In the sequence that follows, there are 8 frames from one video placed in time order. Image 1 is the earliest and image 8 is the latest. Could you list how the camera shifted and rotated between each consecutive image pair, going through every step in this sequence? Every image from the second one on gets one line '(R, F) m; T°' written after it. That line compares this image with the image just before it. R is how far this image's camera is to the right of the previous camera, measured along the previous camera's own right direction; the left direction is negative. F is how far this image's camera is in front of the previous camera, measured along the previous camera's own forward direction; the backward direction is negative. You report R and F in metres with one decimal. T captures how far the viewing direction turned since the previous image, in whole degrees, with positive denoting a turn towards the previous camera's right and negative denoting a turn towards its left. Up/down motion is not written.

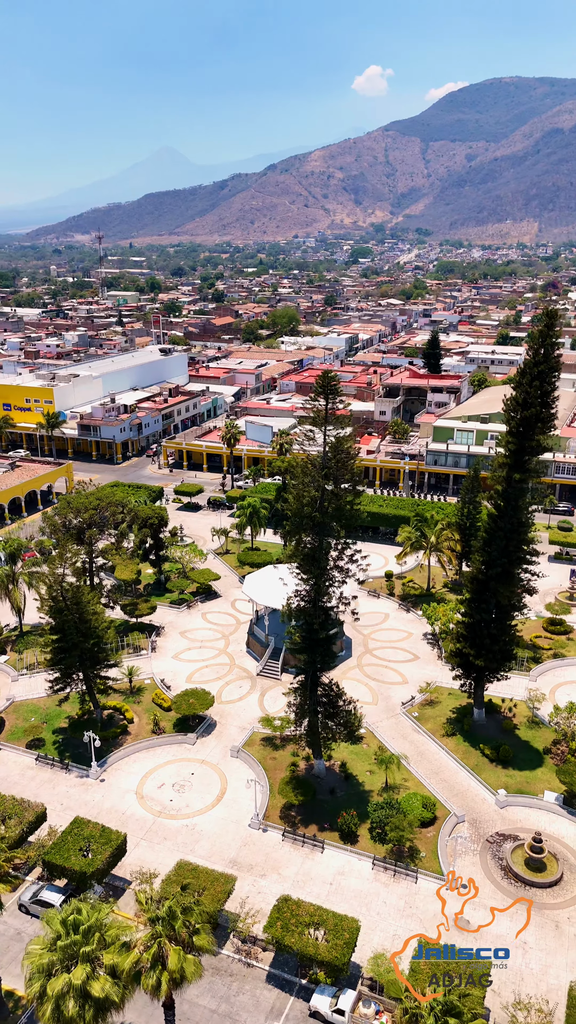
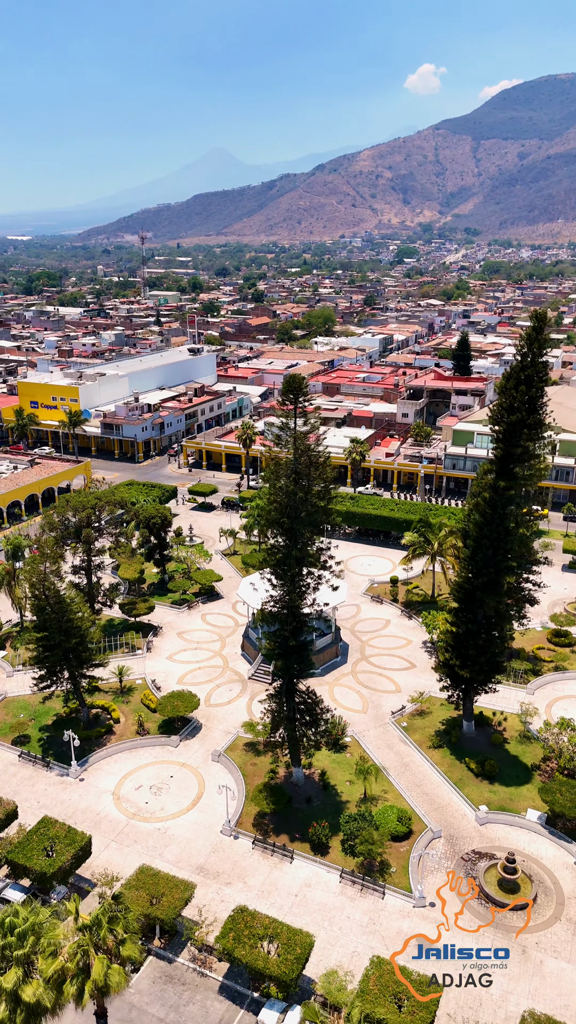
(+2.9, +0.6) m; -3°
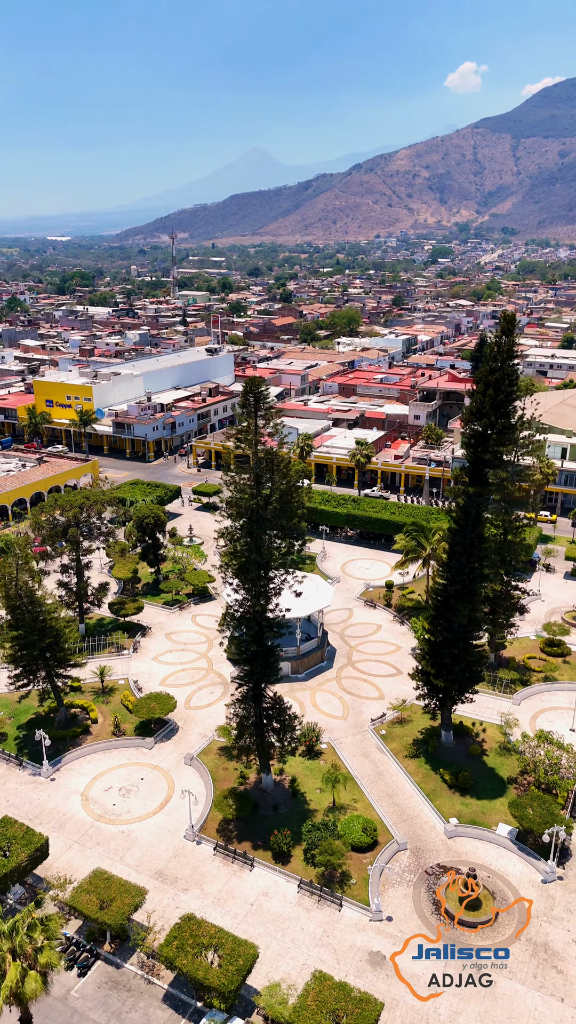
(+2.9, +0.5) m; -2°
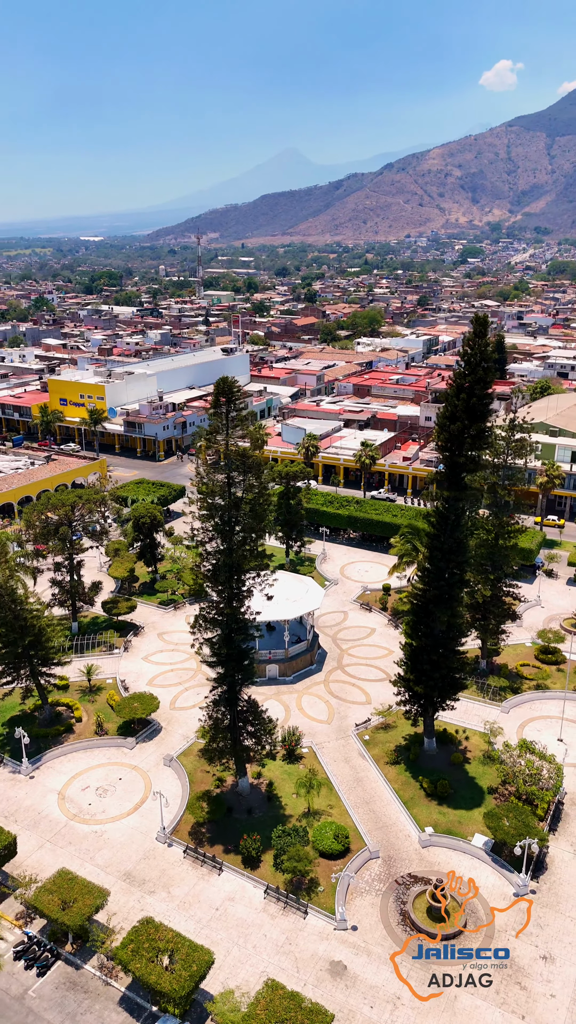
(+2.3, +0.3) m; -2°
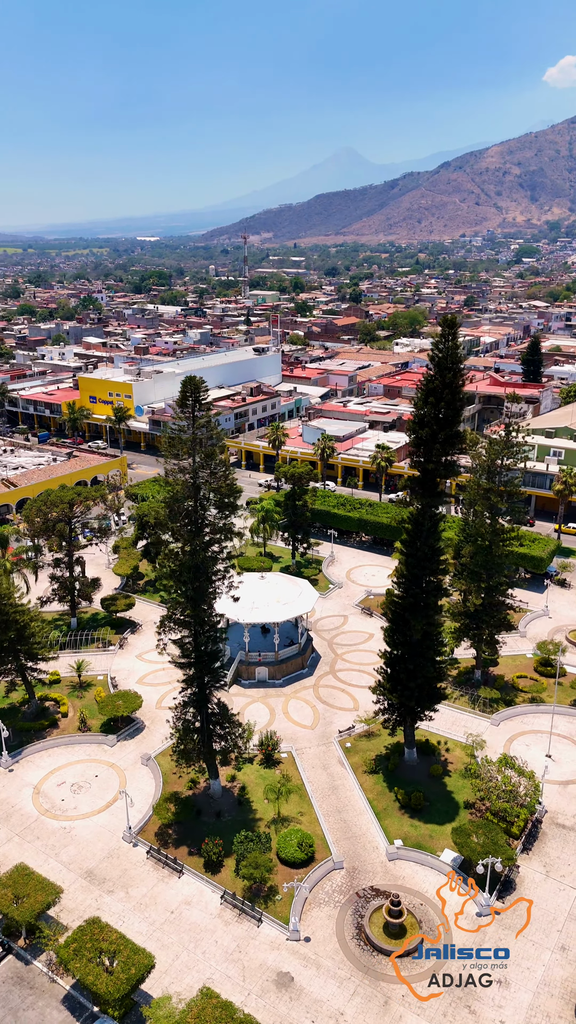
(+3.3, +0.5) m; -4°
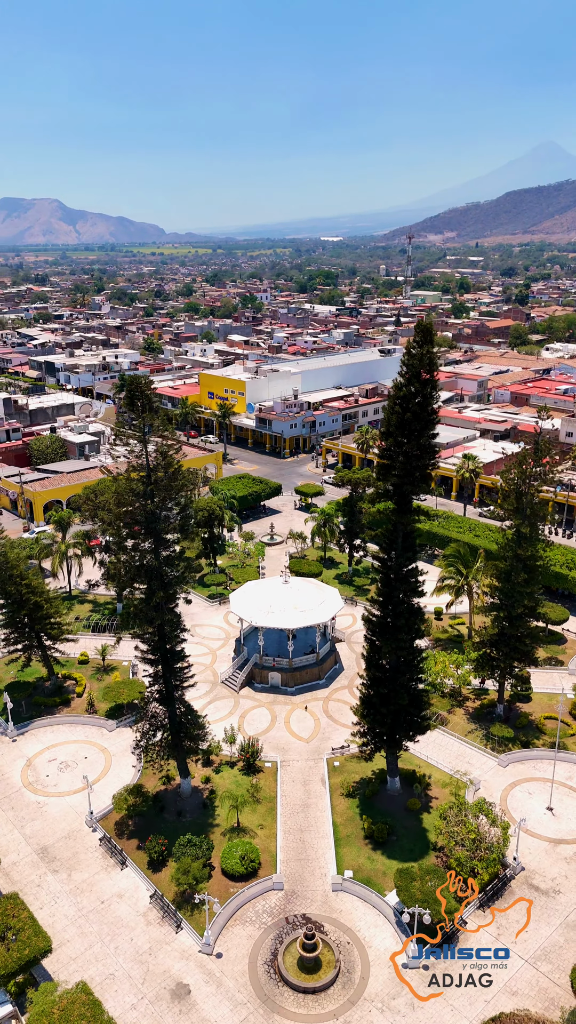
(+8.1, +1.7) m; -12°
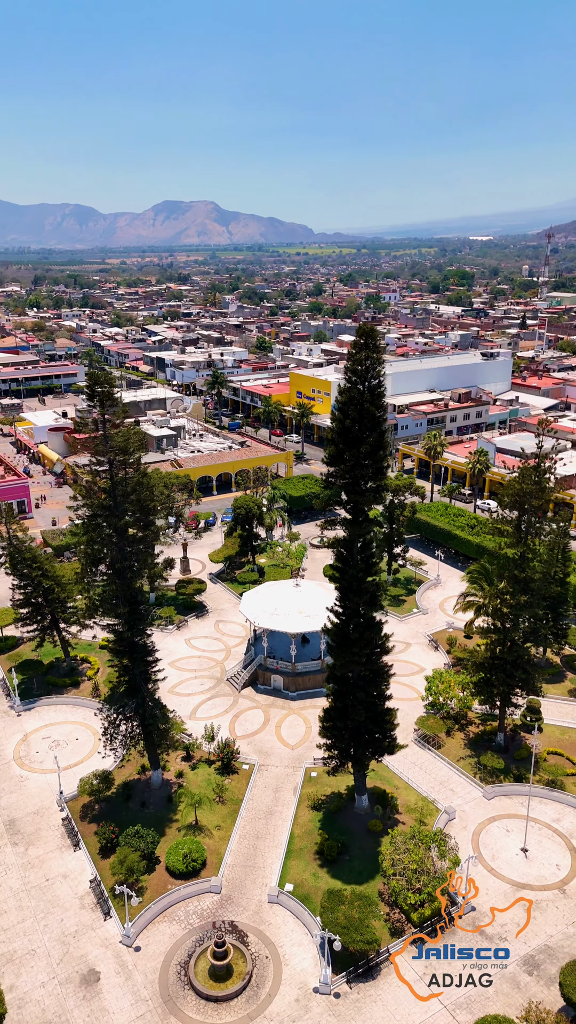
(+6.9, +1.1) m; -10°
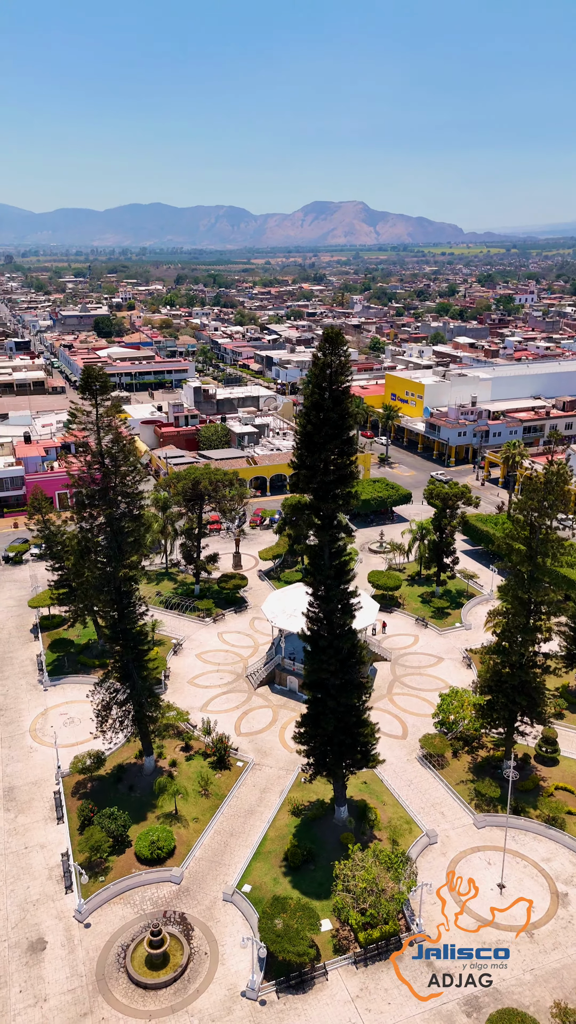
(+6.1, +0.7) m; -10°
